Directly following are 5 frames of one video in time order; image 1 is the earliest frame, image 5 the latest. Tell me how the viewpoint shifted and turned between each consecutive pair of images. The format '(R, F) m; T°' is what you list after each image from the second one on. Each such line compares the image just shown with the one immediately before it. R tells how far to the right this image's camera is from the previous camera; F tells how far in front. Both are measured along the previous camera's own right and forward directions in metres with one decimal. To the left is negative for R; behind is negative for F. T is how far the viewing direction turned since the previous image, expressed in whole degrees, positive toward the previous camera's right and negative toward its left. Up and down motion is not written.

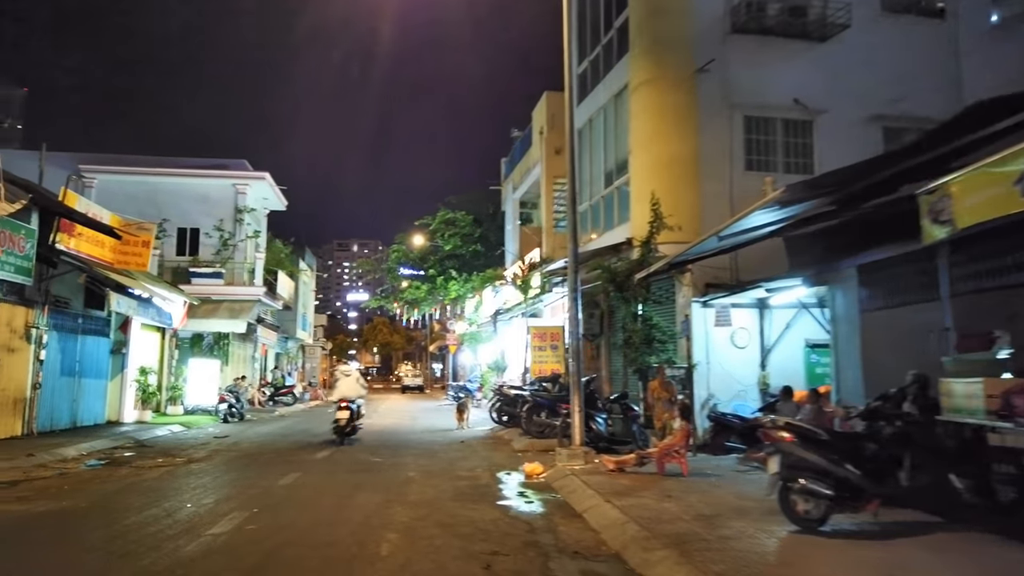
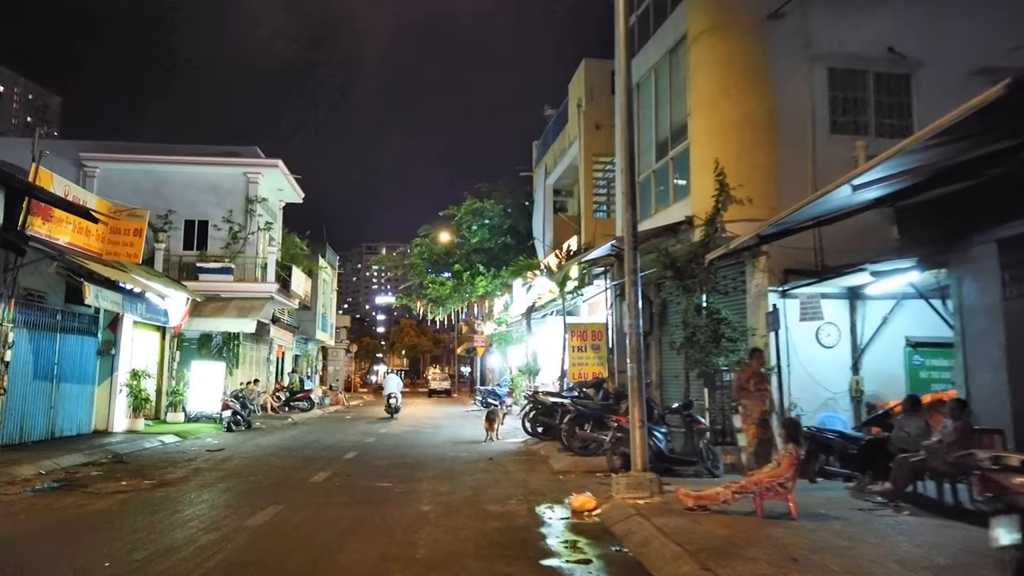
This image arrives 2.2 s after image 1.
(-0.2, +2.4) m; -2°
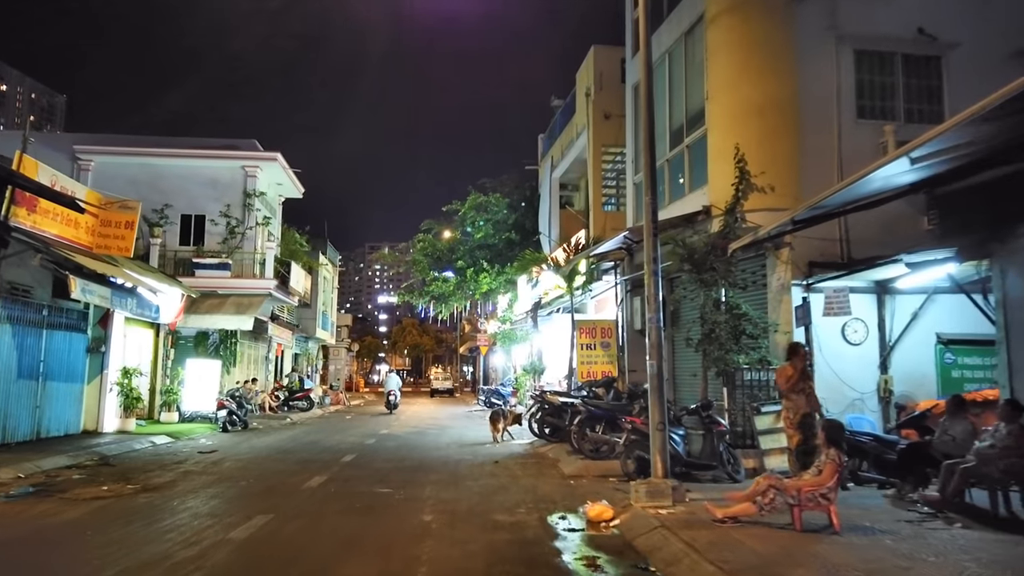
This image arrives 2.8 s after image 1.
(-0.1, +0.7) m; 0°
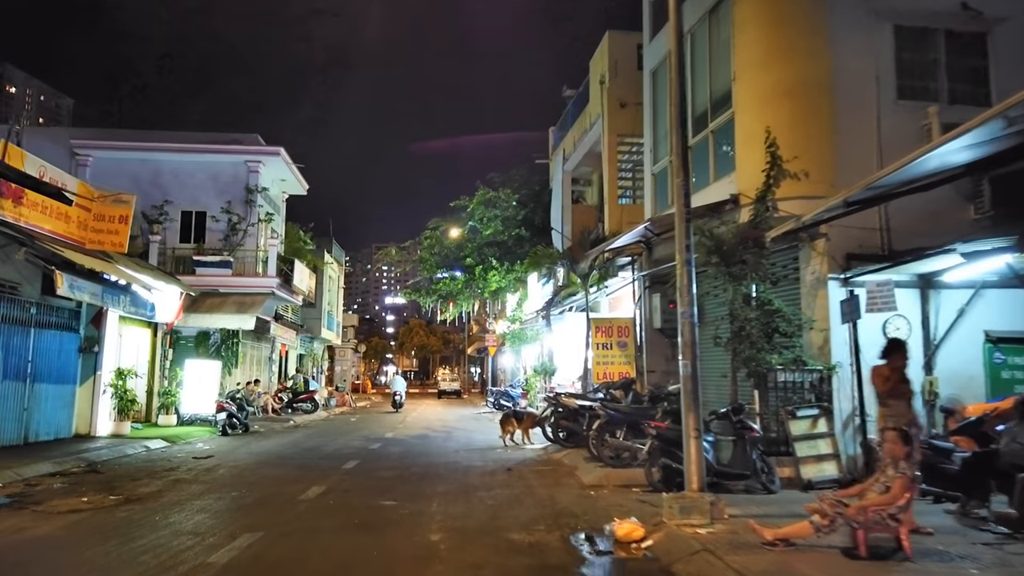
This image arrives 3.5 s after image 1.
(-0.1, +0.8) m; -1°
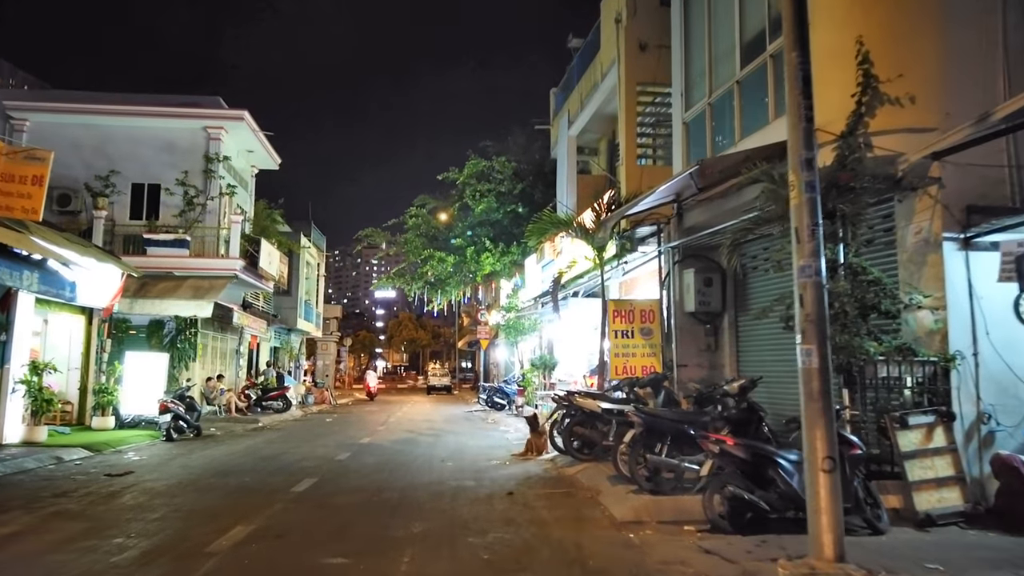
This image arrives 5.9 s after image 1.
(-0.1, +2.8) m; +1°
